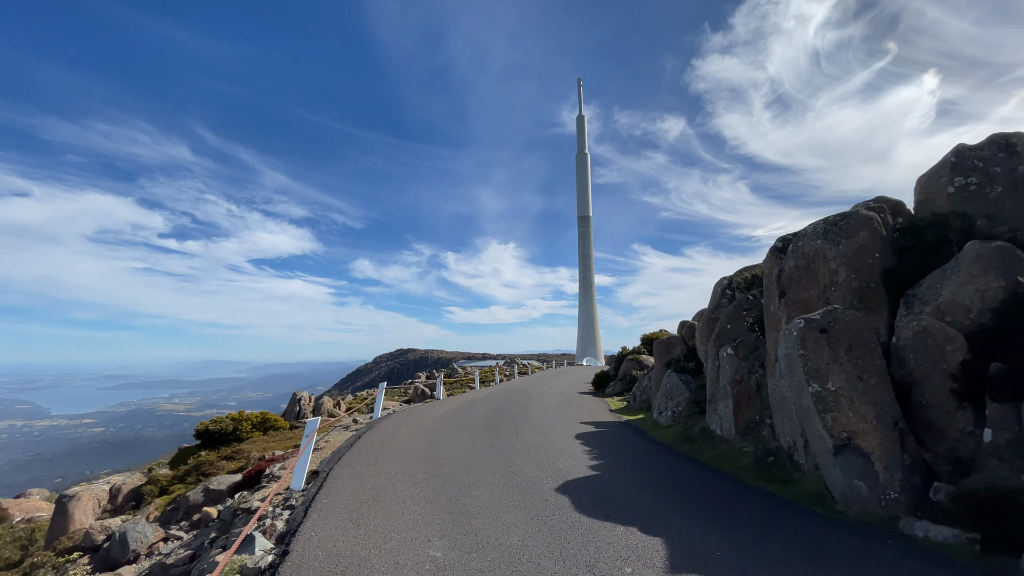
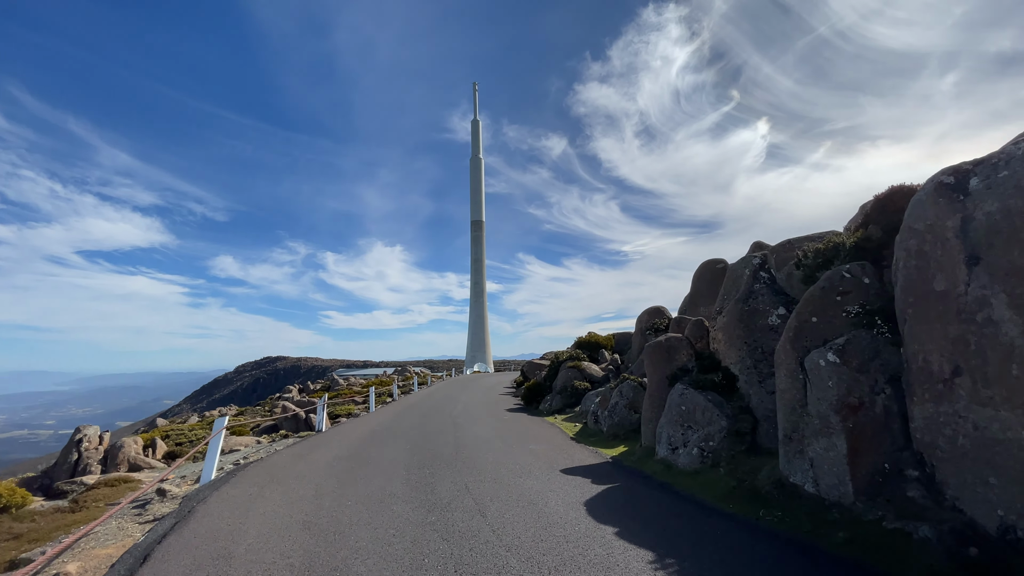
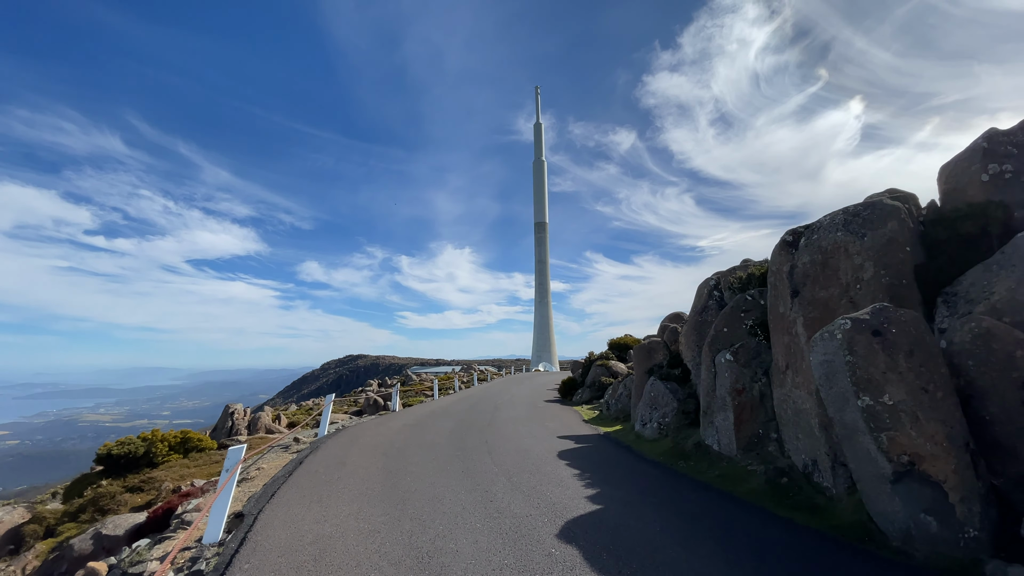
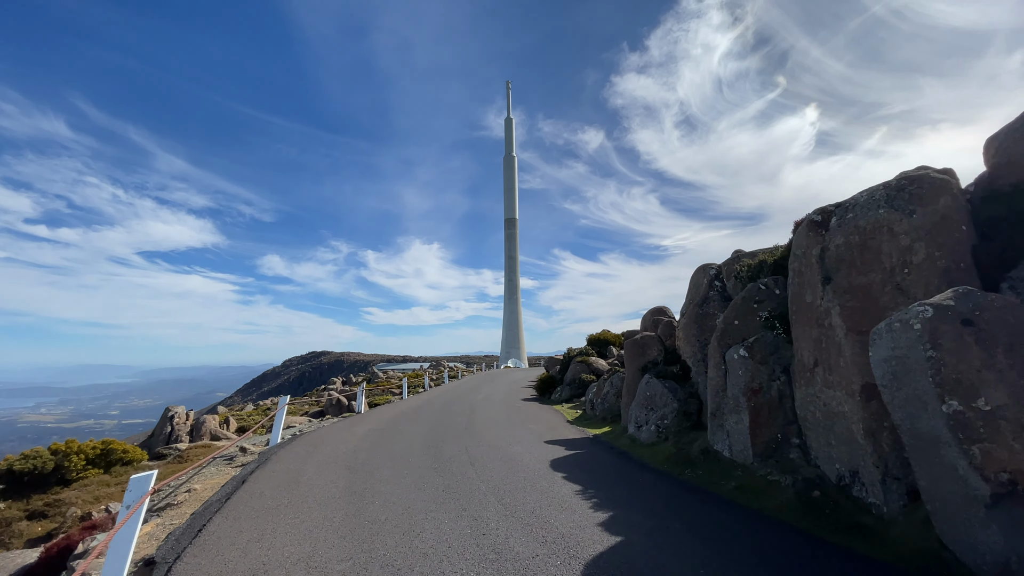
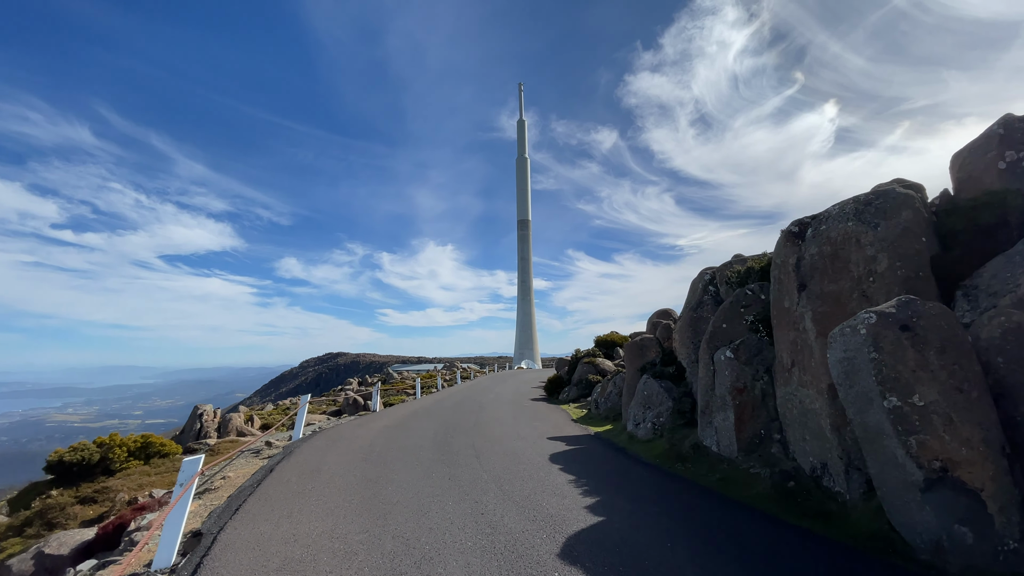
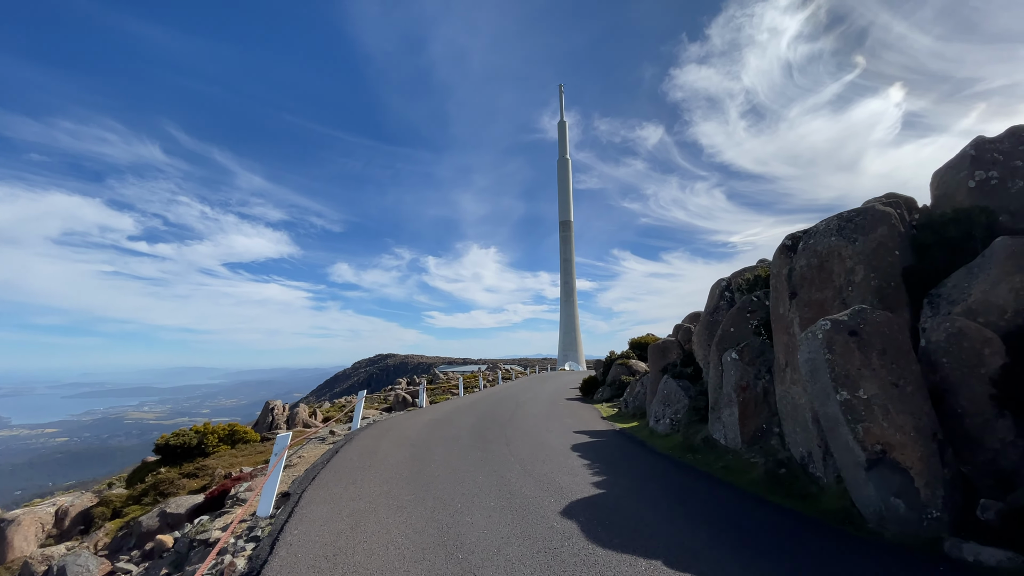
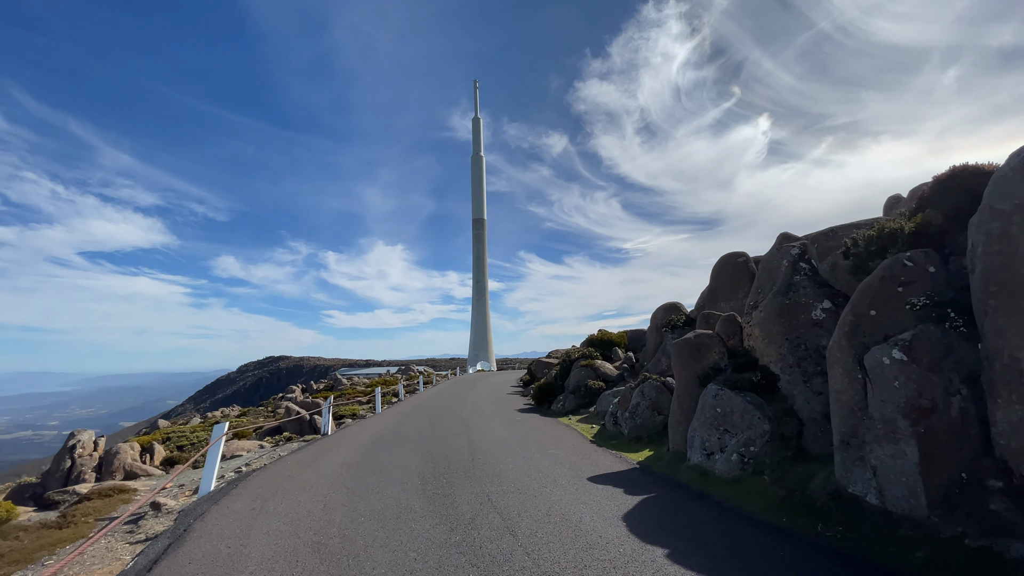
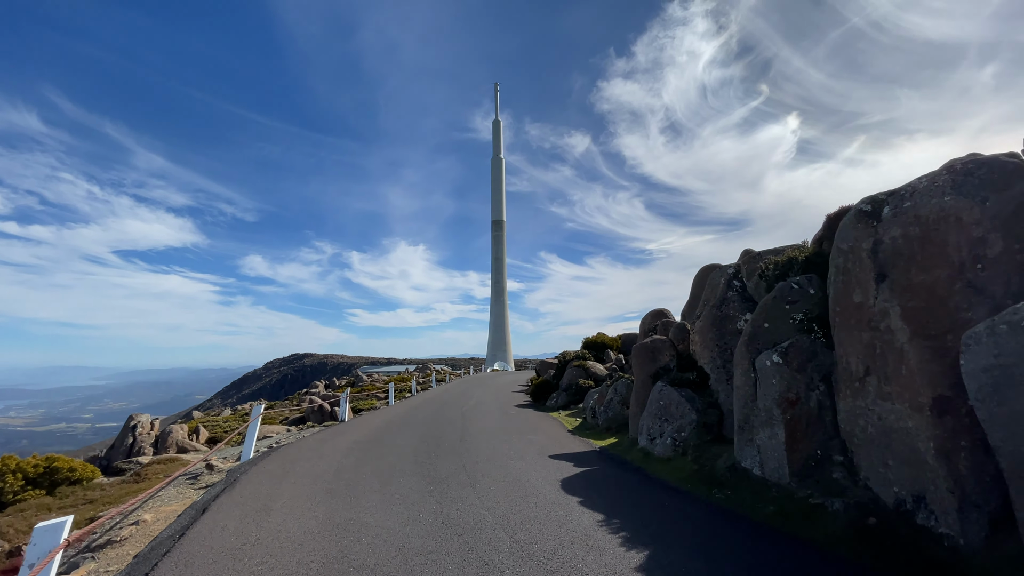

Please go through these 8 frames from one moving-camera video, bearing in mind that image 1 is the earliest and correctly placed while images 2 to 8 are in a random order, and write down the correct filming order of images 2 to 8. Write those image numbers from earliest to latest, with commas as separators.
6, 3, 5, 4, 8, 2, 7
